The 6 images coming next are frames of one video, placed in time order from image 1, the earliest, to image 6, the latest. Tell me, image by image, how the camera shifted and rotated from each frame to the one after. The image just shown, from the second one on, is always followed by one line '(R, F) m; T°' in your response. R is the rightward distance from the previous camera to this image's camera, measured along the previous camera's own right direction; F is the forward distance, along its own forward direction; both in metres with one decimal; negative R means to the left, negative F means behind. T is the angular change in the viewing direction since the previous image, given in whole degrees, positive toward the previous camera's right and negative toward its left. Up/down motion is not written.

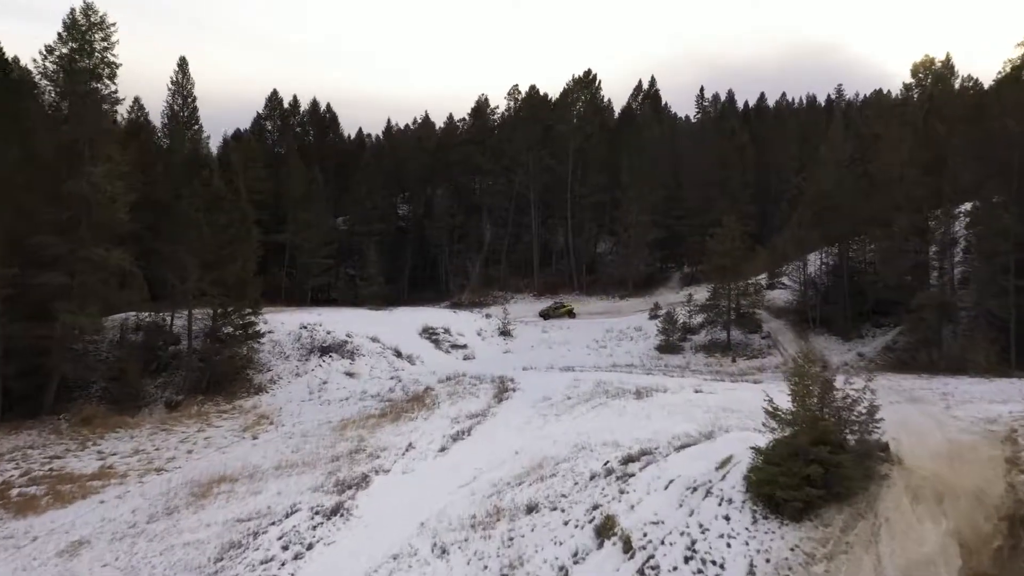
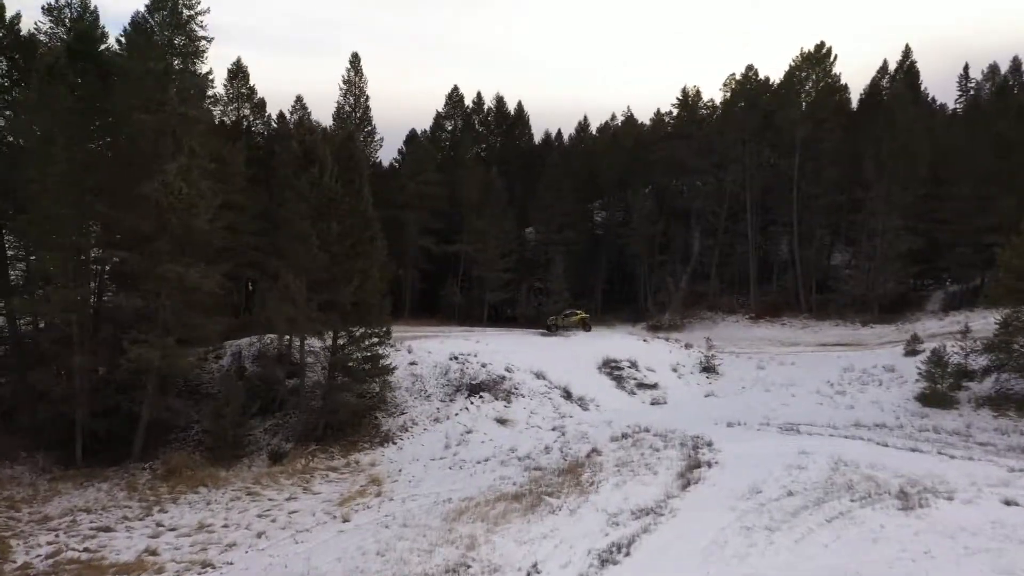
(+0.5, +6.5) m; -15°
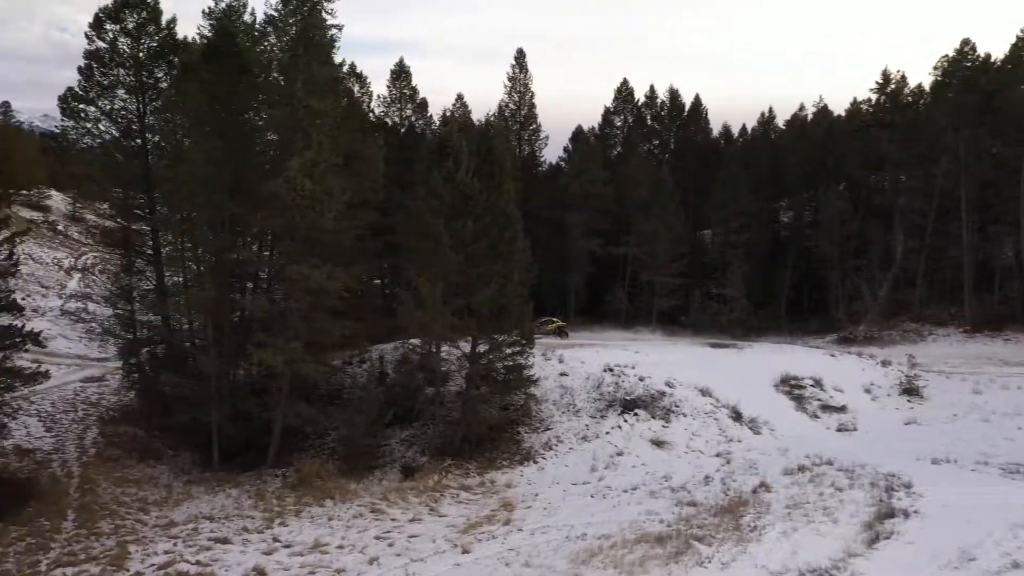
(+0.6, +2.1) m; -13°
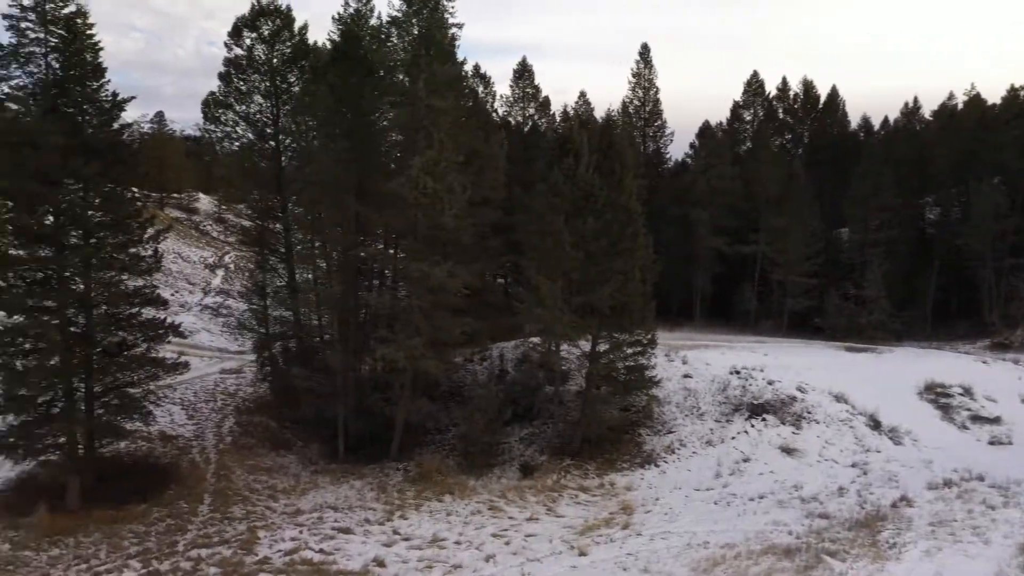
(+0.1, +0.3) m; -8°
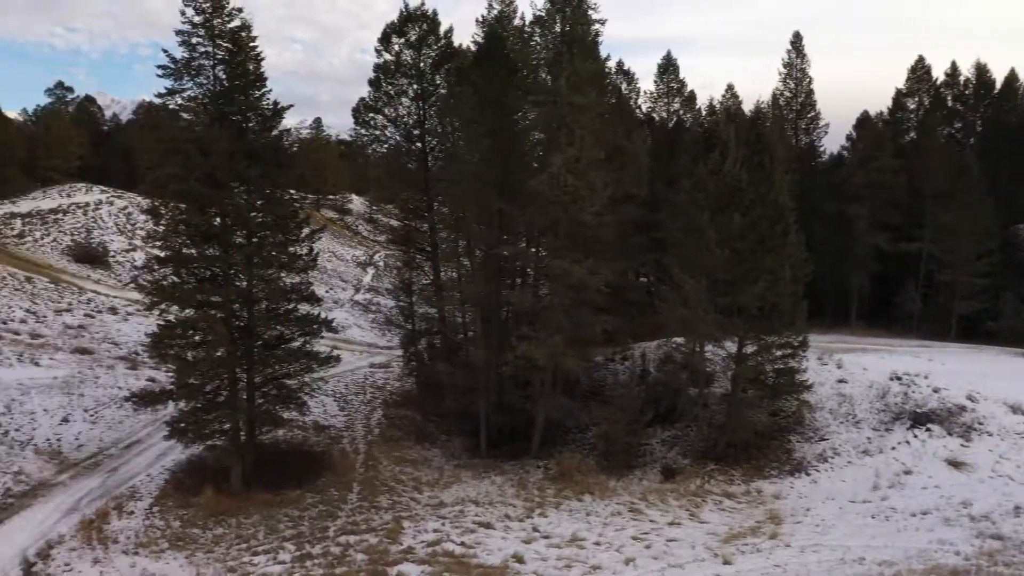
(0.0, +0.1) m; -10°
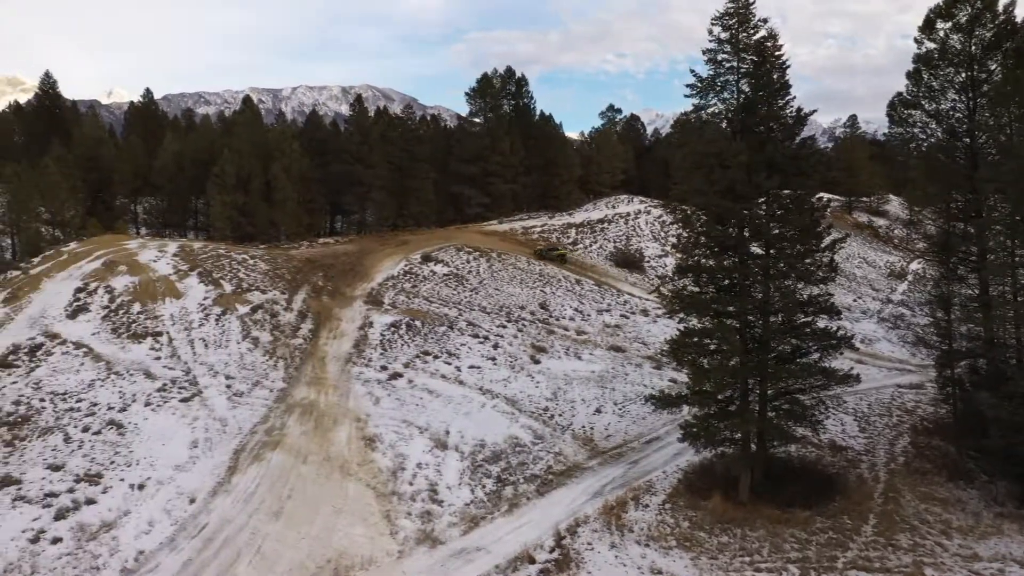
(+0.2, +0.3) m; -35°
